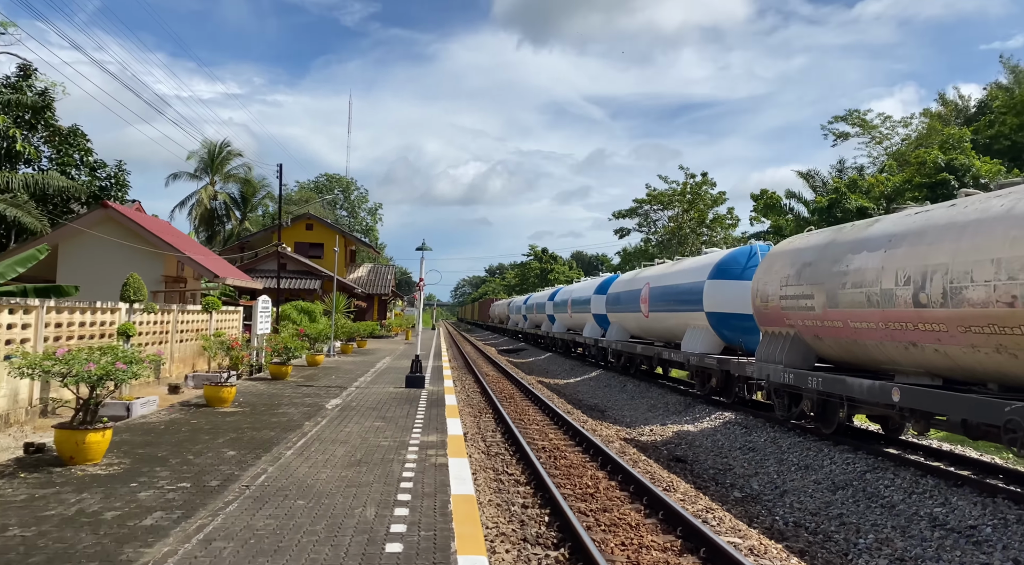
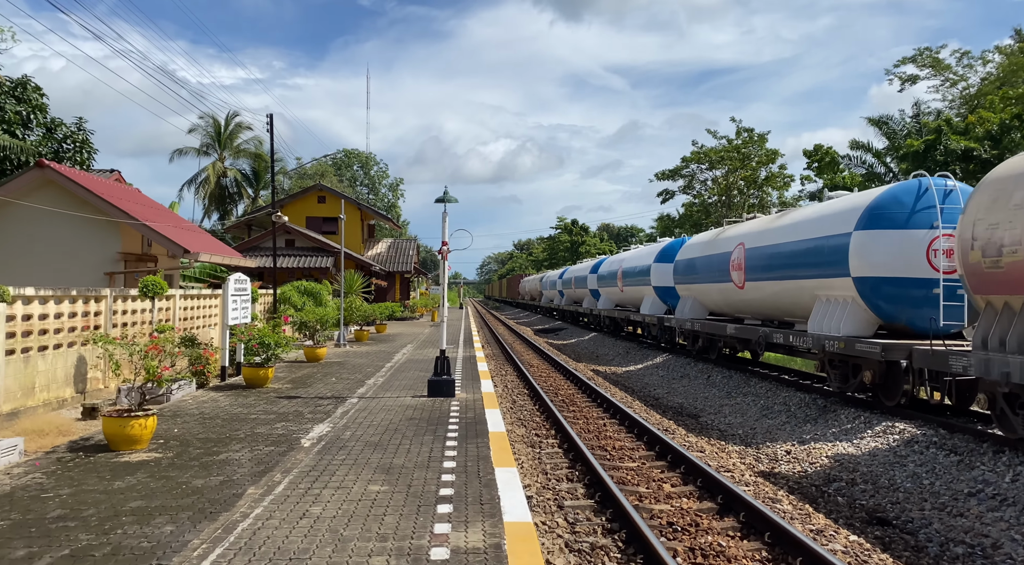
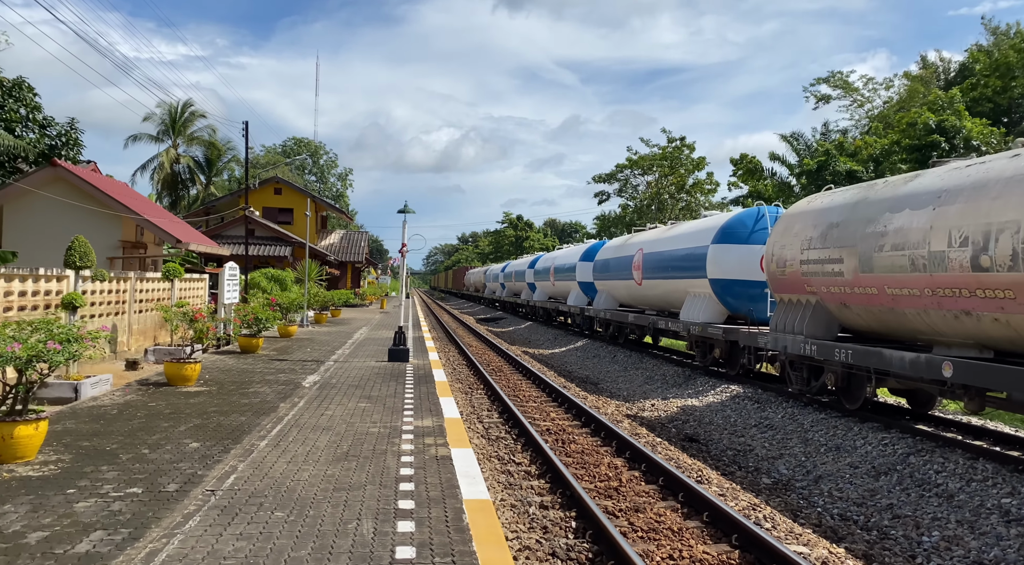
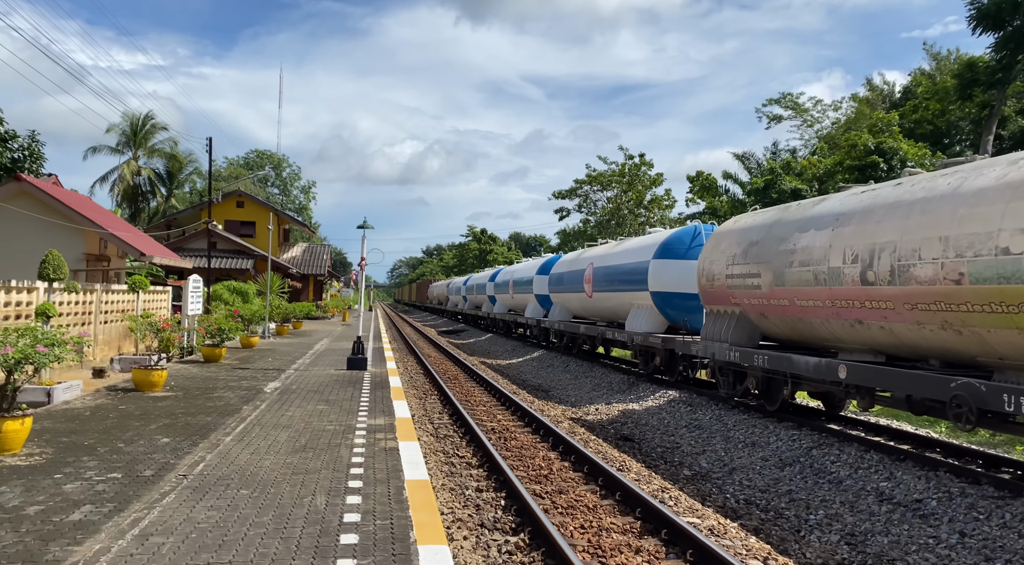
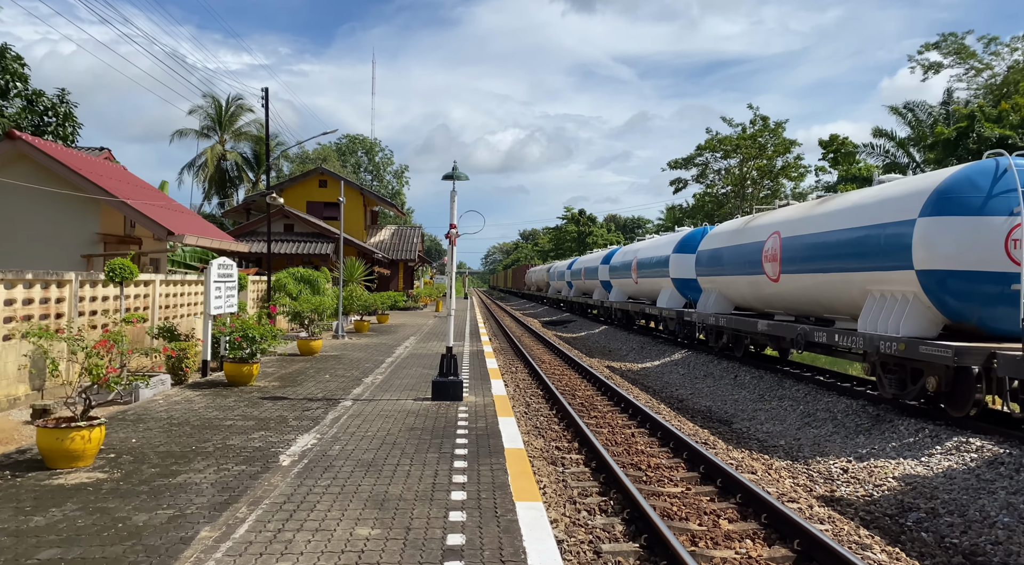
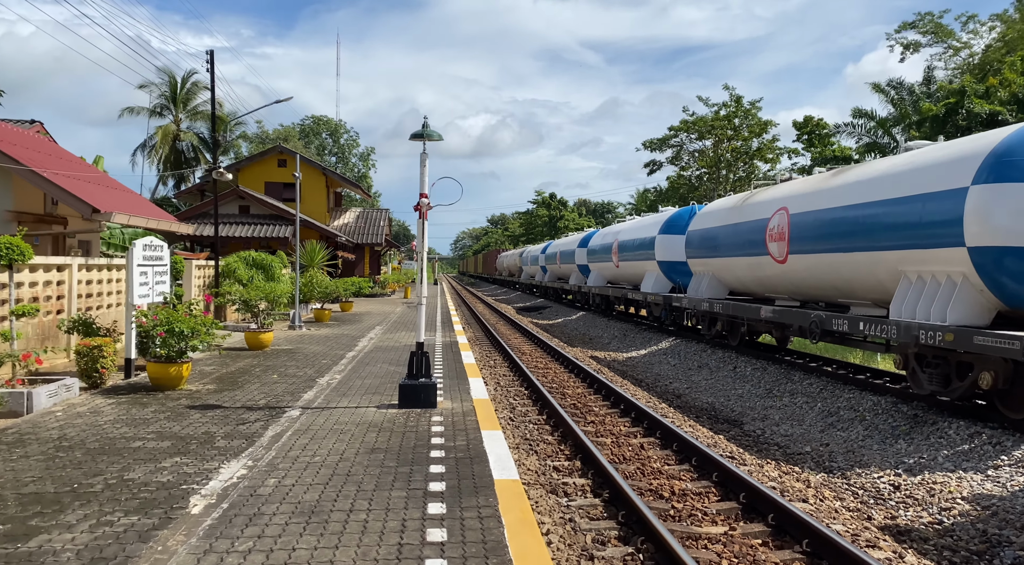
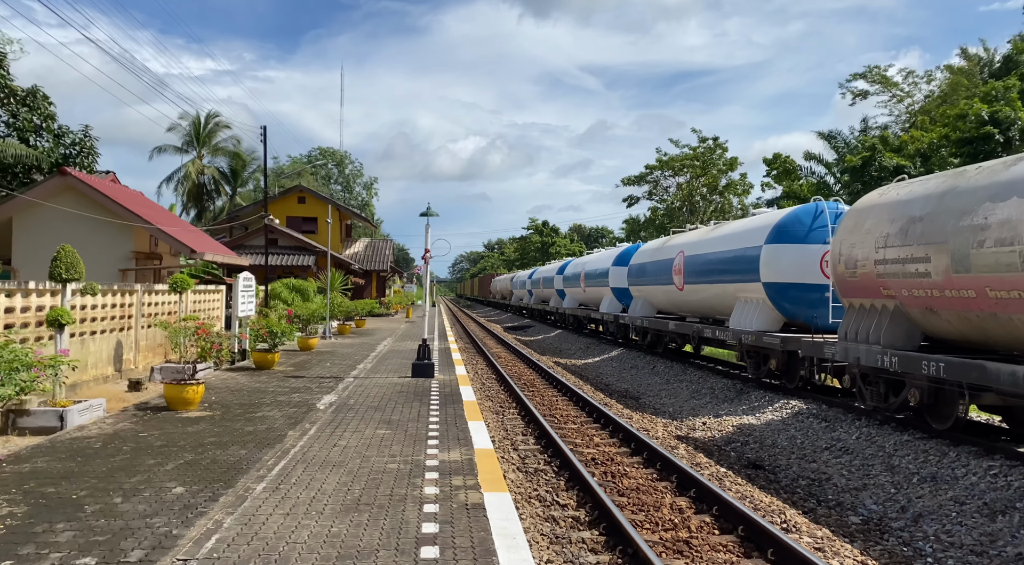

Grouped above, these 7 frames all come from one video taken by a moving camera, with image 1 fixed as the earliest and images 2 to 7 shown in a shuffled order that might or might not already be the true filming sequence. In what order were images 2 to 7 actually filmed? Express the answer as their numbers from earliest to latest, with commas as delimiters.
4, 3, 7, 2, 5, 6
